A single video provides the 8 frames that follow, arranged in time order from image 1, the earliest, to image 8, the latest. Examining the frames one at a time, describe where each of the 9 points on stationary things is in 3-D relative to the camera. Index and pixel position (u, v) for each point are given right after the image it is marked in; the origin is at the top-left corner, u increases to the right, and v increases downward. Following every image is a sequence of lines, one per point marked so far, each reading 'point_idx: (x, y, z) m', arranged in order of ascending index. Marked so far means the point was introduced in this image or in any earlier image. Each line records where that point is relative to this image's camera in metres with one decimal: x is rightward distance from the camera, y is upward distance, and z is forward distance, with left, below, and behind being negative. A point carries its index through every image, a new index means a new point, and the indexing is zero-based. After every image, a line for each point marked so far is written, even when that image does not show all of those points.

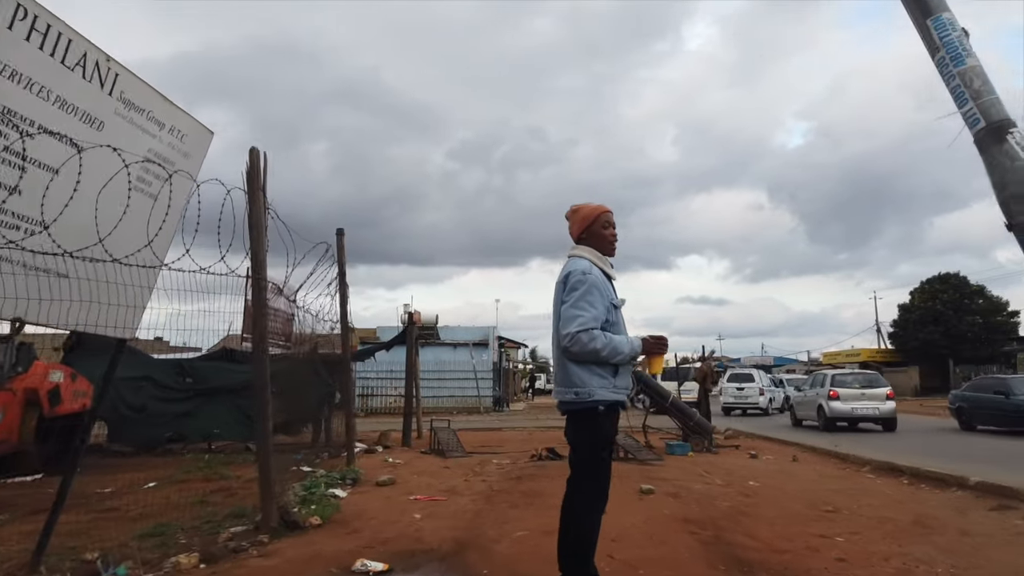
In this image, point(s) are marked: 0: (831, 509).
0: (+3.1, -2.2, +7.4) m
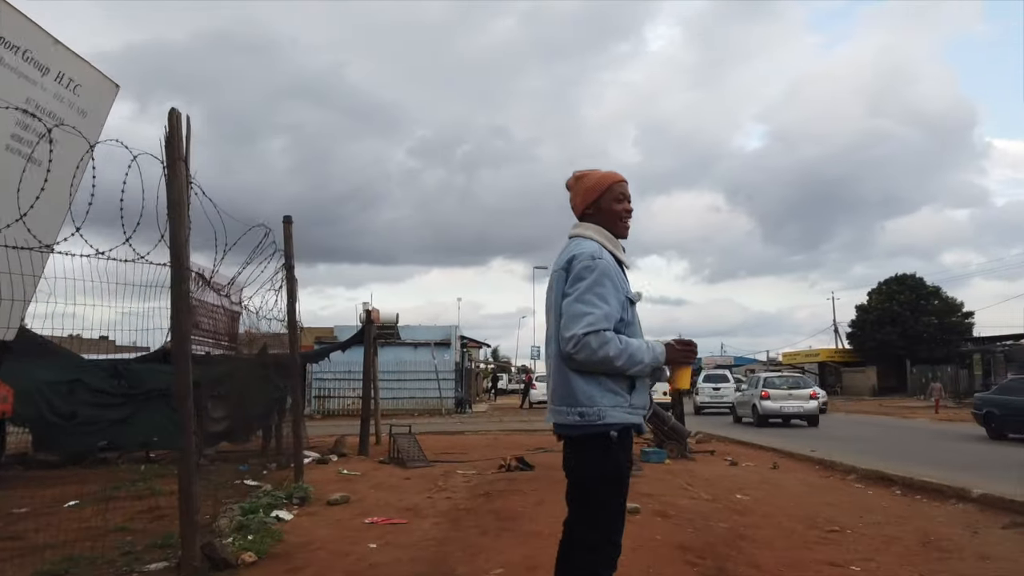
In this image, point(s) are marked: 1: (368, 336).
0: (+2.9, -2.1, +6.7) m
1: (-2.6, -0.9, +13.8) m
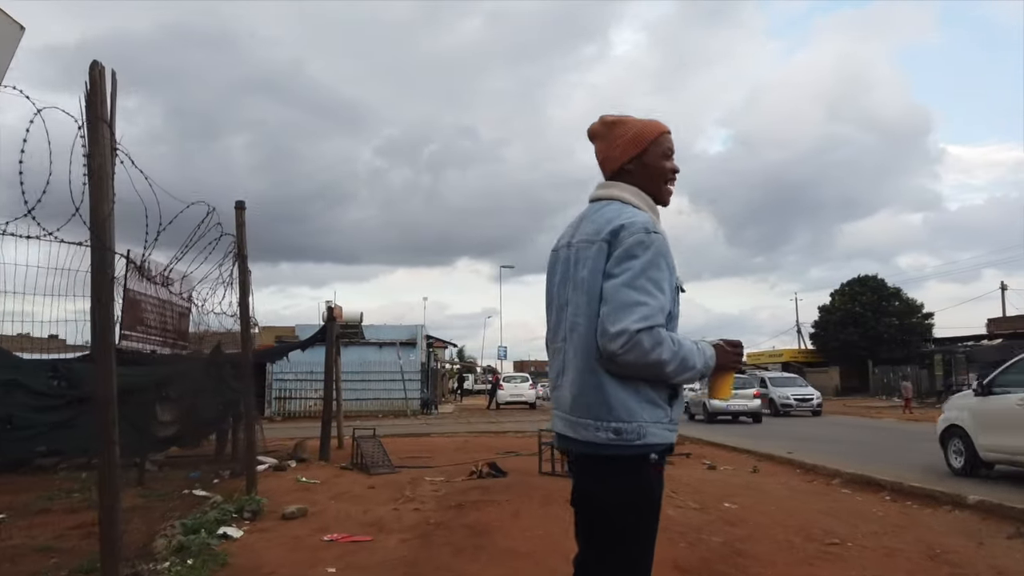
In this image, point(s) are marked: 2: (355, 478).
0: (+2.7, -2.1, +6.2) m
1: (-3.2, -0.8, +13.1) m
2: (-2.1, -2.6, +10.2) m
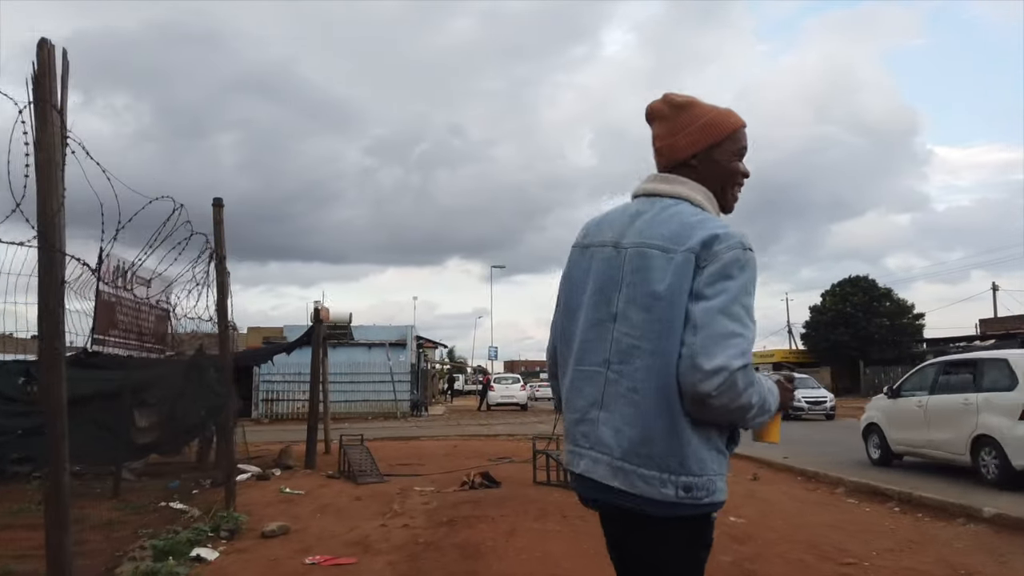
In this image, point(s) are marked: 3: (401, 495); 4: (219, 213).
0: (+2.6, -2.1, +5.9) m
1: (-3.3, -0.8, +12.6) m
2: (-2.2, -2.6, +9.8) m
3: (-1.3, -2.4, +8.7) m
4: (-2.7, +0.7, +6.9) m
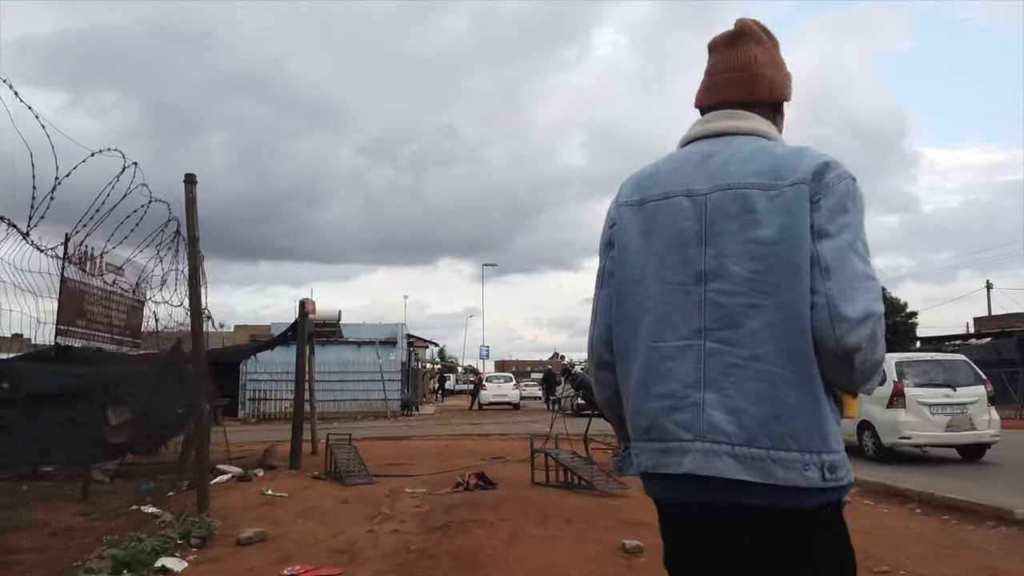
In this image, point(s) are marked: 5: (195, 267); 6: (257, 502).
0: (+2.6, -2.0, +5.3) m
1: (-3.4, -0.7, +12.0) m
2: (-2.3, -2.5, +9.2) m
3: (-1.3, -2.3, +8.2) m
4: (-2.7, +0.8, +6.3) m
5: (-2.7, +0.2, +6.3) m
6: (-2.7, -2.3, +8.1) m
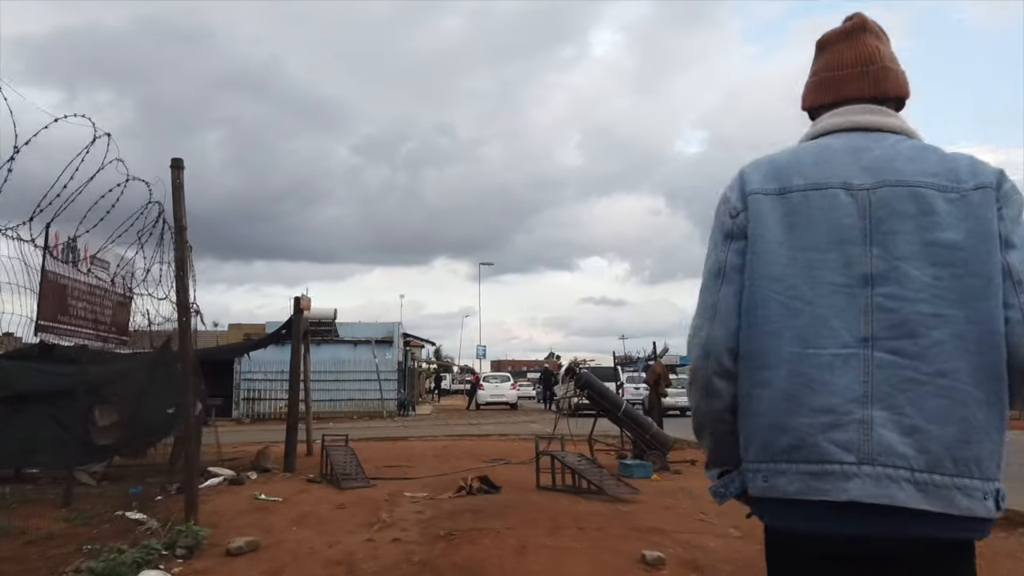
0: (+2.7, -1.9, +5.0) m
1: (-3.3, -0.6, +11.6) m
2: (-2.2, -2.4, +8.8) m
3: (-1.3, -2.2, +7.8) m
4: (-2.6, +0.9, +5.9) m
5: (-2.6, +0.2, +5.9) m
6: (-2.7, -2.2, +7.7) m
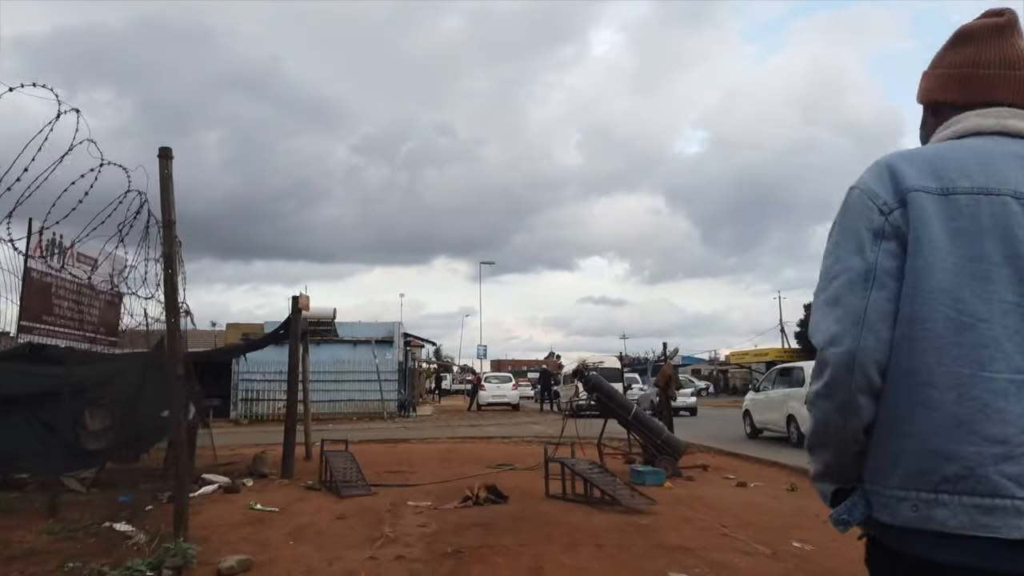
0: (+2.8, -1.9, +4.6) m
1: (-3.2, -0.6, +11.2) m
2: (-2.1, -2.4, +8.4) m
3: (-1.2, -2.2, +7.4) m
4: (-2.5, +0.9, +5.5) m
5: (-2.5, +0.3, +5.5) m
6: (-2.6, -2.2, +7.3) m
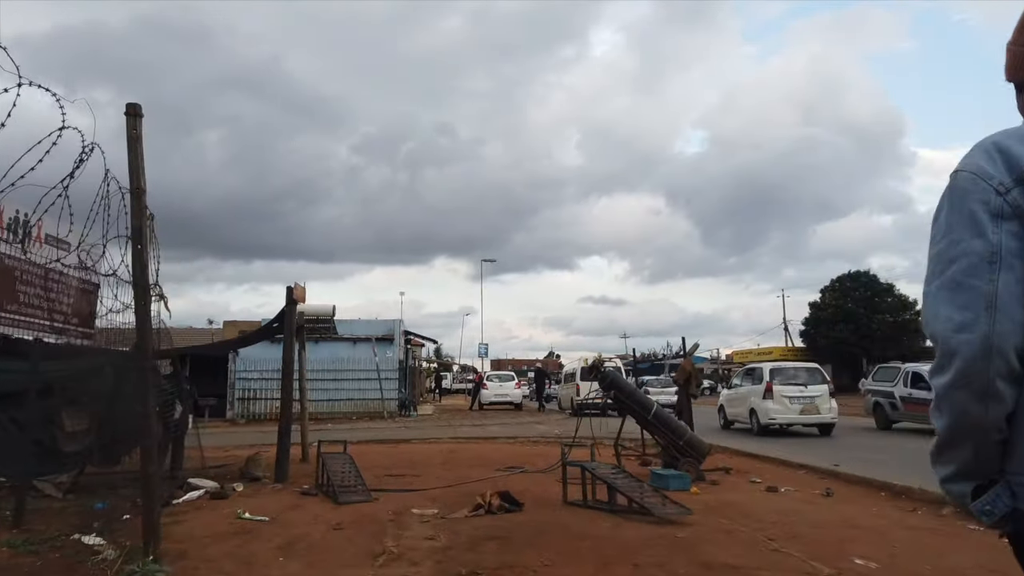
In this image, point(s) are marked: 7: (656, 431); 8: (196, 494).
0: (+2.9, -1.8, +3.8) m
1: (-3.1, -0.5, +10.5) m
2: (-2.0, -2.2, +7.6) m
3: (-1.0, -2.1, +6.6) m
4: (-2.4, +1.0, +4.8) m
5: (-2.4, +0.4, +4.8) m
6: (-2.4, -2.1, +6.5) m
7: (+1.9, -1.9, +10.0) m
8: (-3.5, -2.3, +8.3) m
